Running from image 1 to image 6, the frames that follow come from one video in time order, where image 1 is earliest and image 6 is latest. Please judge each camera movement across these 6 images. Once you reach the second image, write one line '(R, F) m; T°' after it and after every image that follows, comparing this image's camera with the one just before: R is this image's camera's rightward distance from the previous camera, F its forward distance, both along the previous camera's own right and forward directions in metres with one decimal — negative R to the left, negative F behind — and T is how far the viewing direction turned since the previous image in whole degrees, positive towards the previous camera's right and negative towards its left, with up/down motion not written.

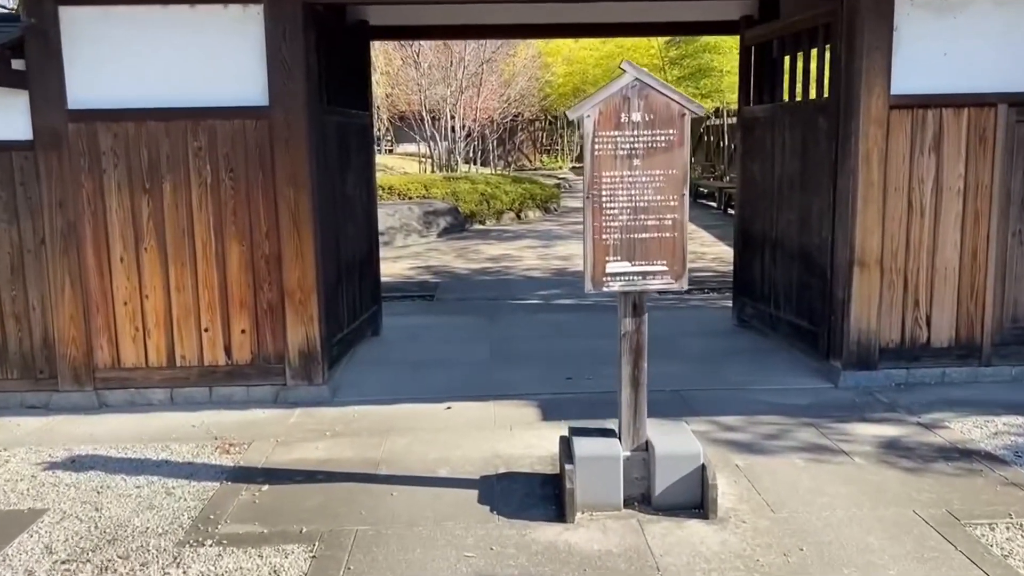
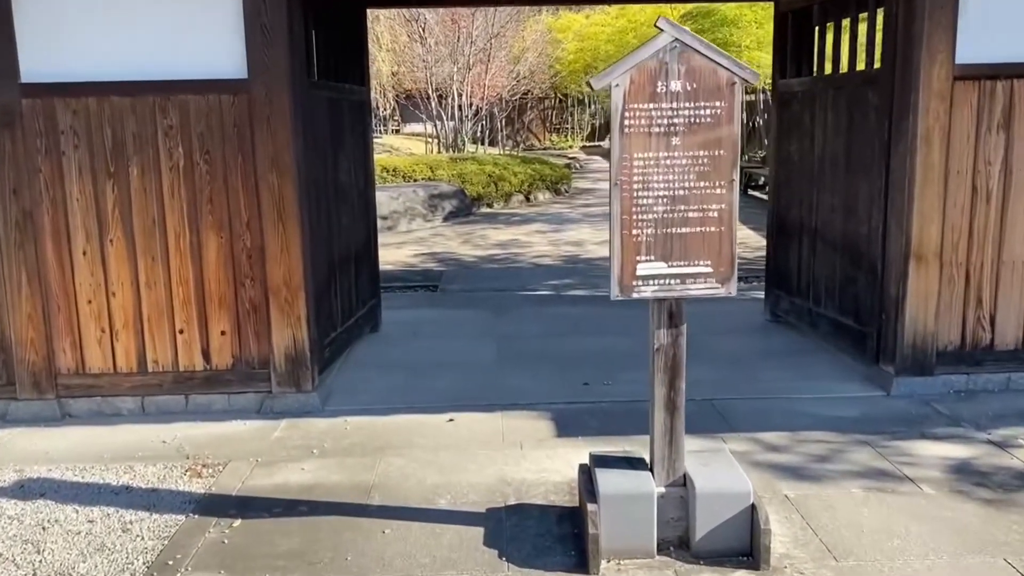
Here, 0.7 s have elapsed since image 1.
(0.0, +0.6) m; -1°
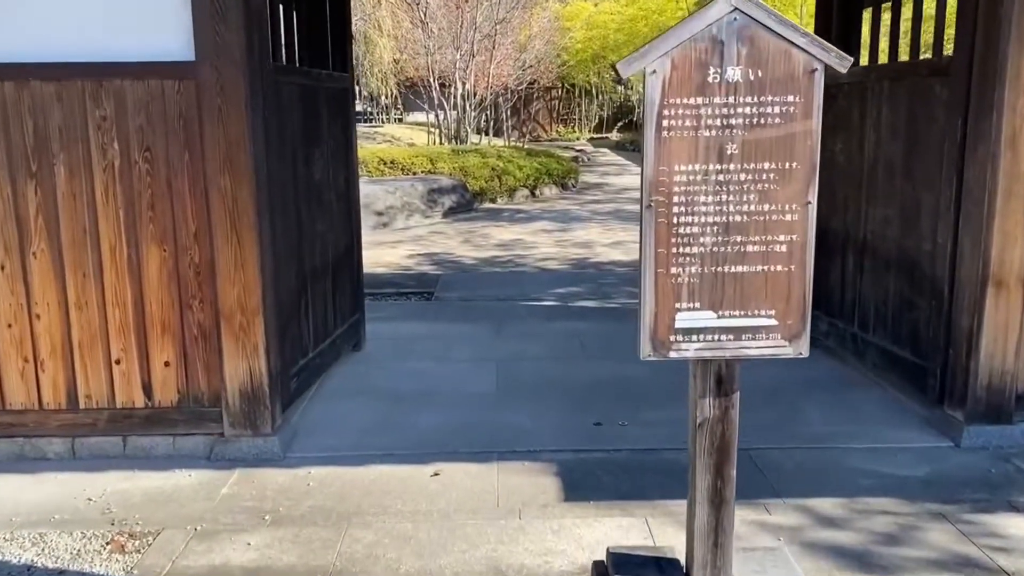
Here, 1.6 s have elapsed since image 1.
(0.0, +0.8) m; 0°
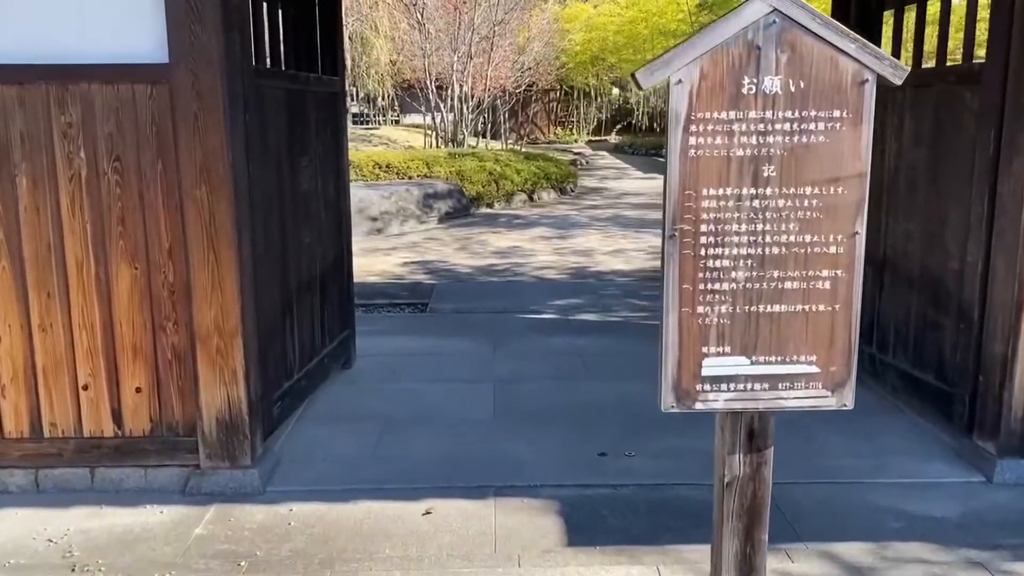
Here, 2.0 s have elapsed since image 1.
(0.0, +0.3) m; 0°
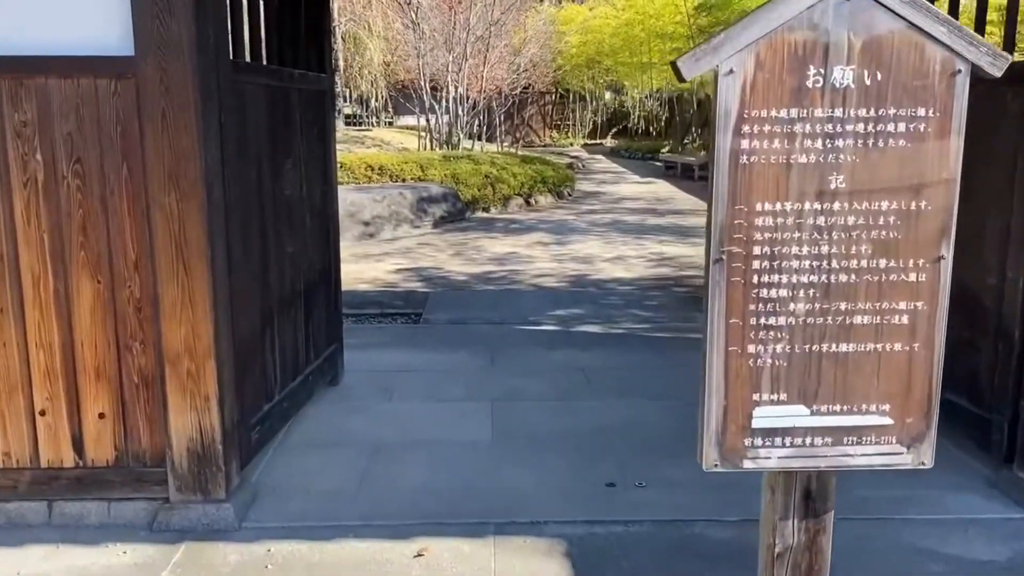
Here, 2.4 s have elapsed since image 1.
(0.0, +0.3) m; 0°
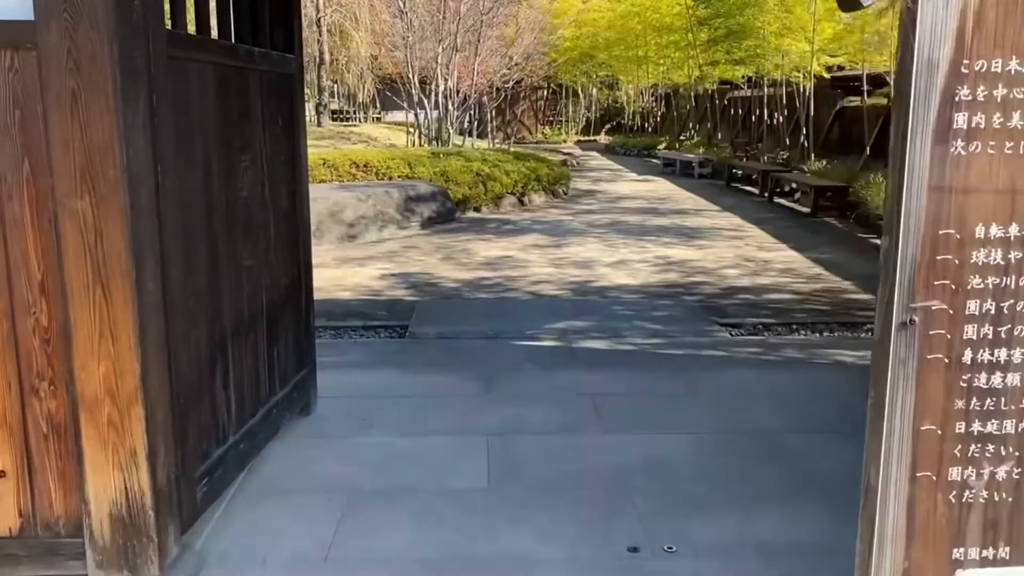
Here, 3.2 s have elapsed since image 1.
(0.0, +0.7) m; +1°
